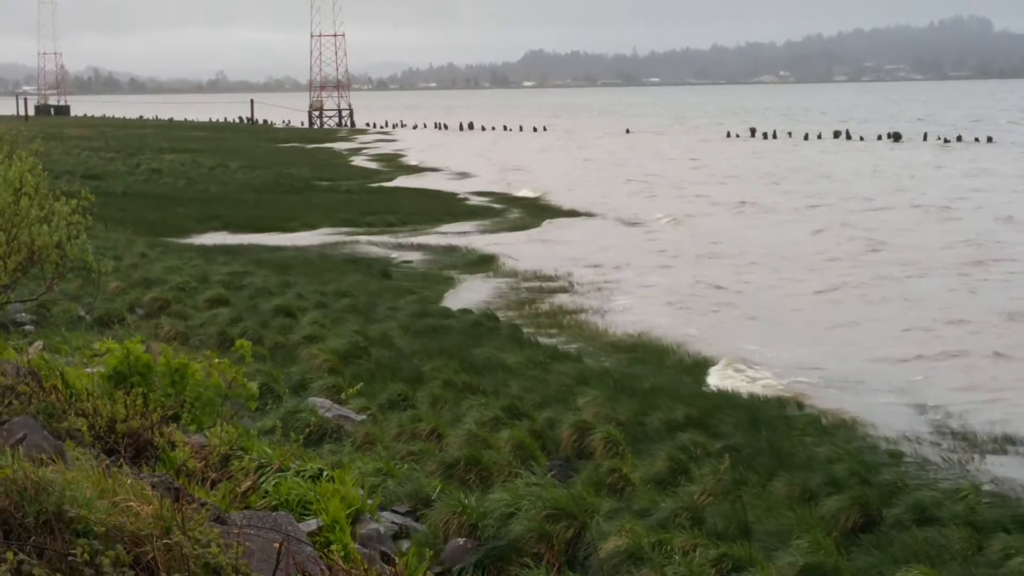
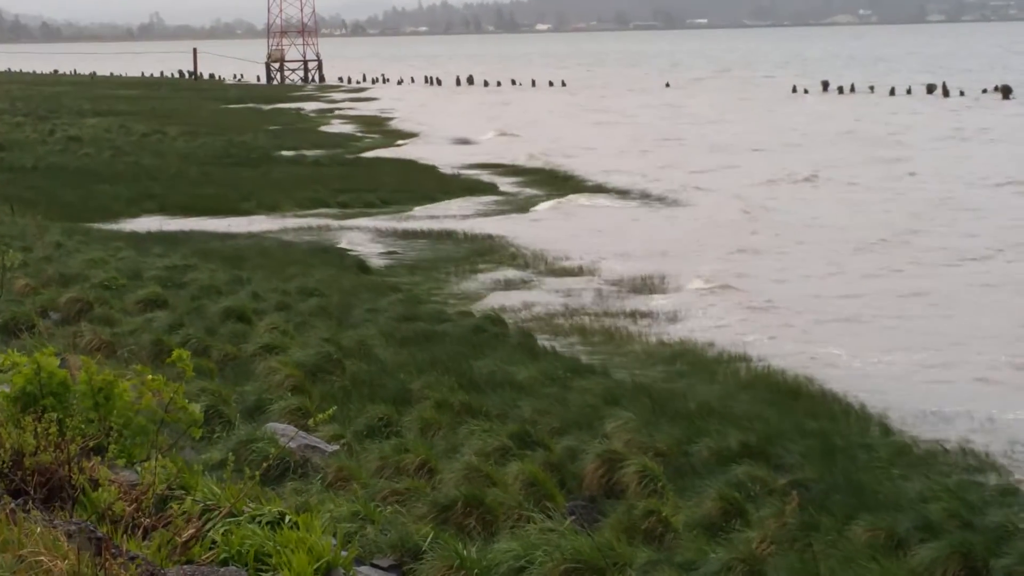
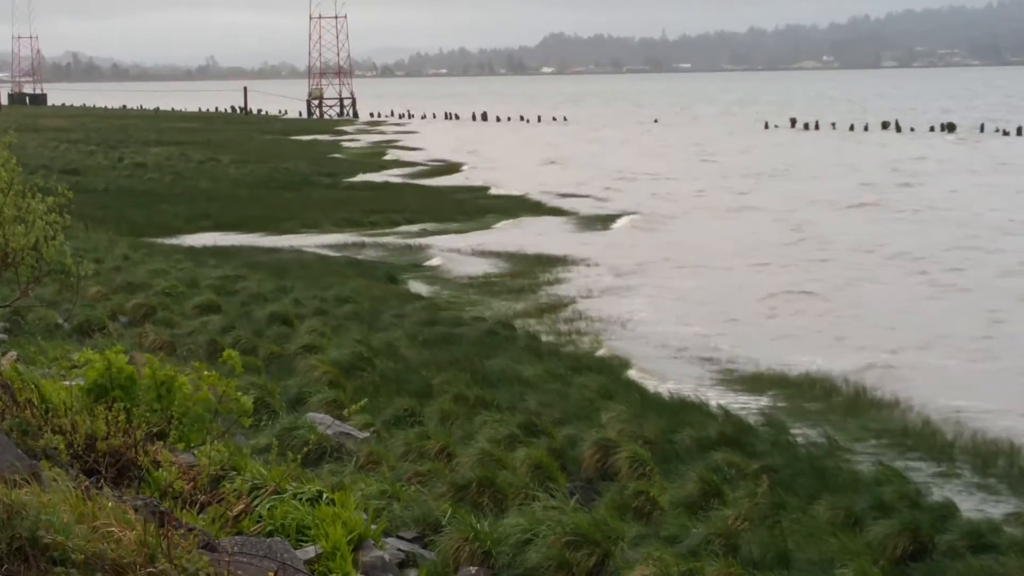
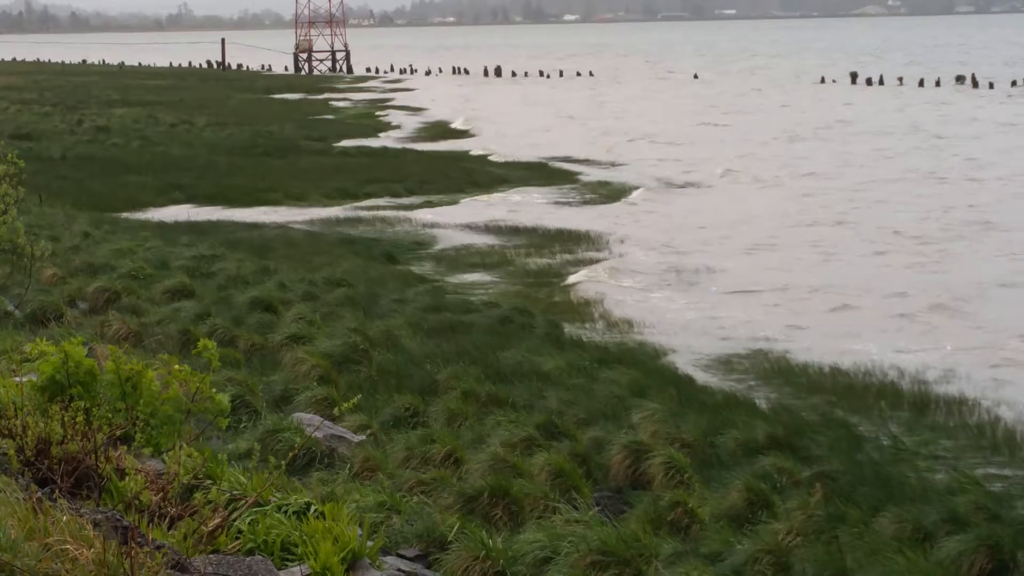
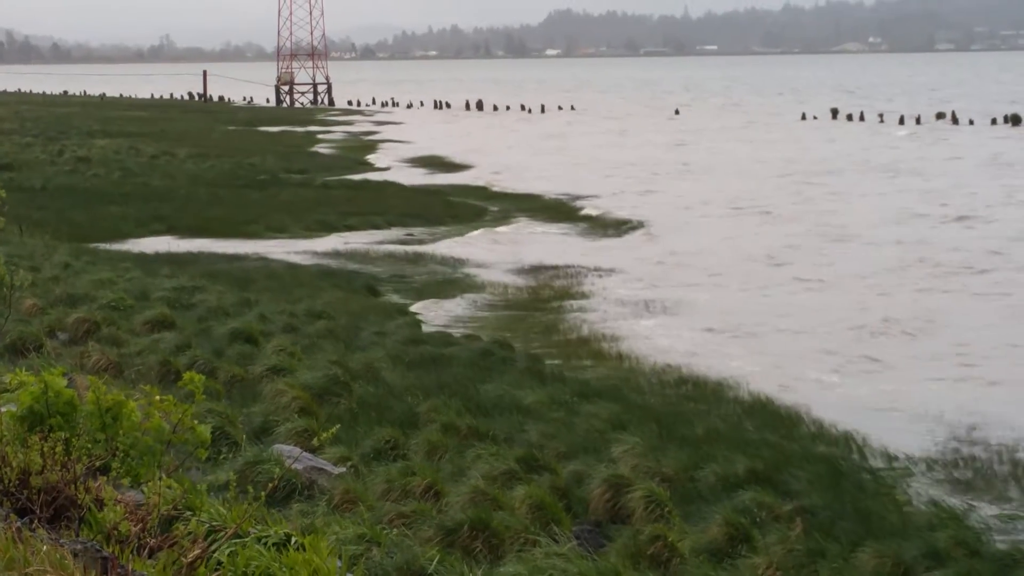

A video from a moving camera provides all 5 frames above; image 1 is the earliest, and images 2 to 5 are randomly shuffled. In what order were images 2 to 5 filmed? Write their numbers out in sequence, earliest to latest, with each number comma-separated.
3, 2, 4, 5
